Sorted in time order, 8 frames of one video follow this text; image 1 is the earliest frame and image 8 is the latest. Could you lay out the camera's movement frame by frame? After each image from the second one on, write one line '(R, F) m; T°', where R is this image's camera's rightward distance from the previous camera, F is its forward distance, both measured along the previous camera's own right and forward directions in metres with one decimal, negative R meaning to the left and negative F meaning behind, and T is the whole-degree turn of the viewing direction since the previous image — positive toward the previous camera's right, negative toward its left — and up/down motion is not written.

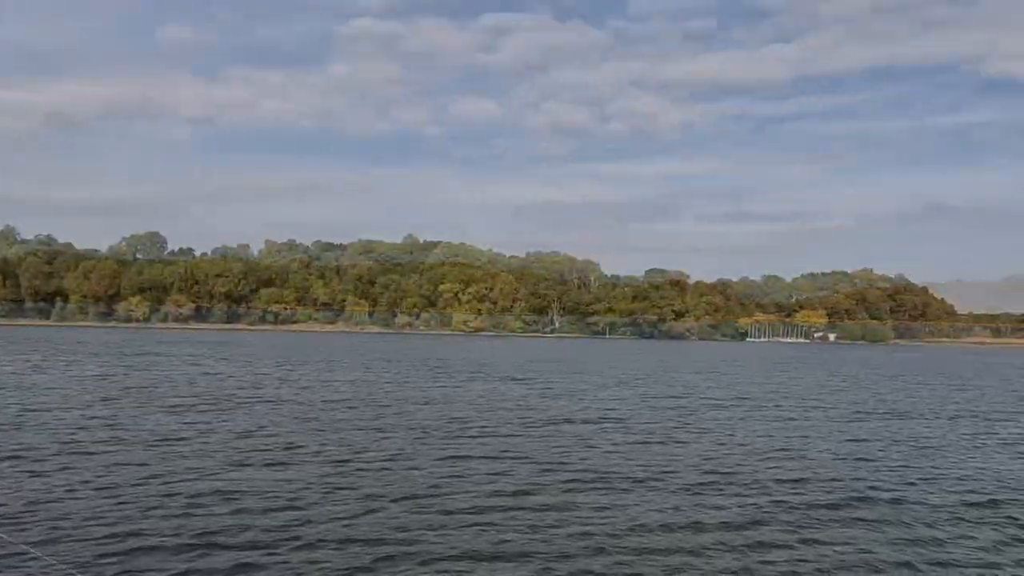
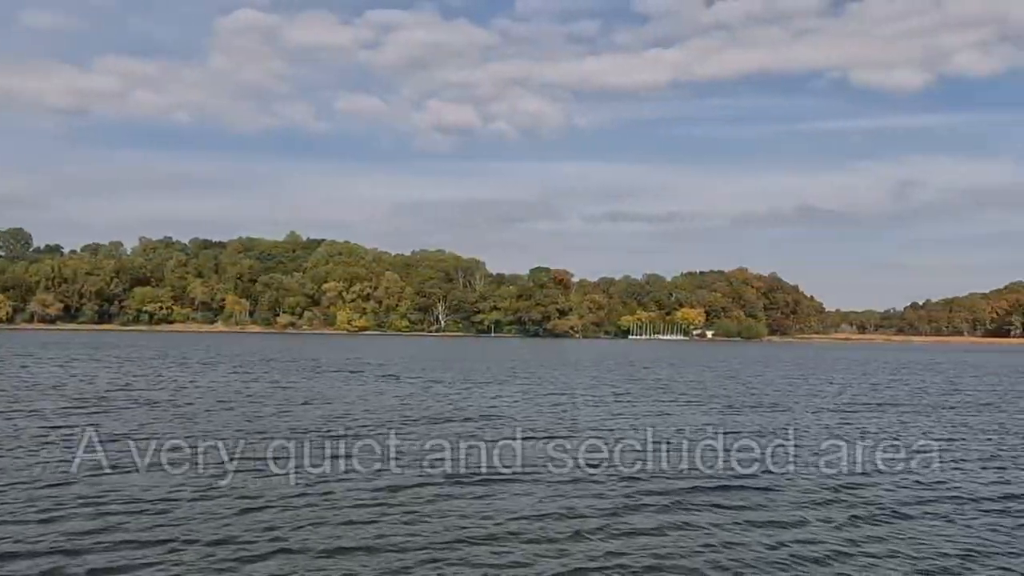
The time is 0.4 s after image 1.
(0.0, -0.1) m; +7°
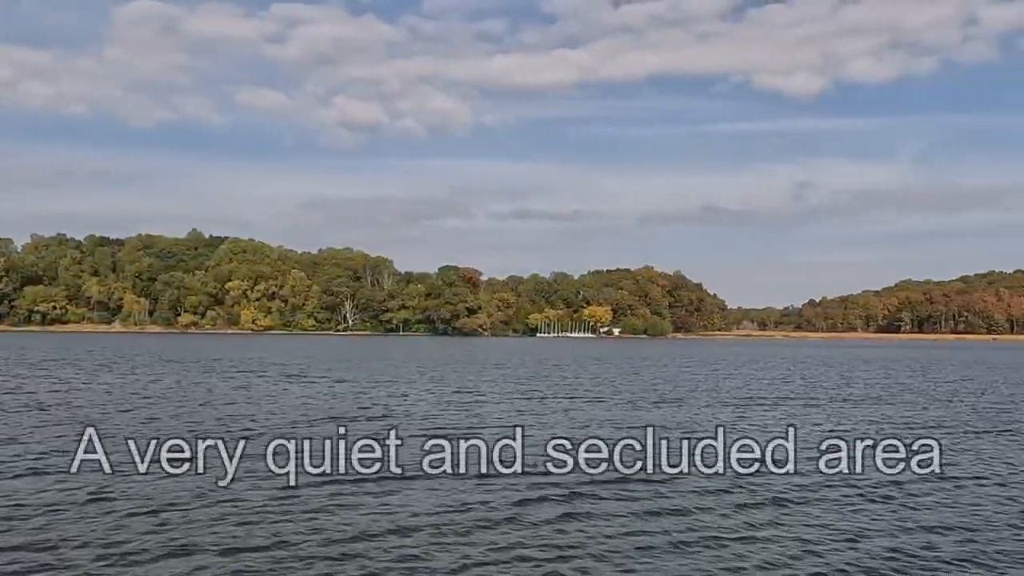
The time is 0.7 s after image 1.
(+0.1, -0.1) m; +5°
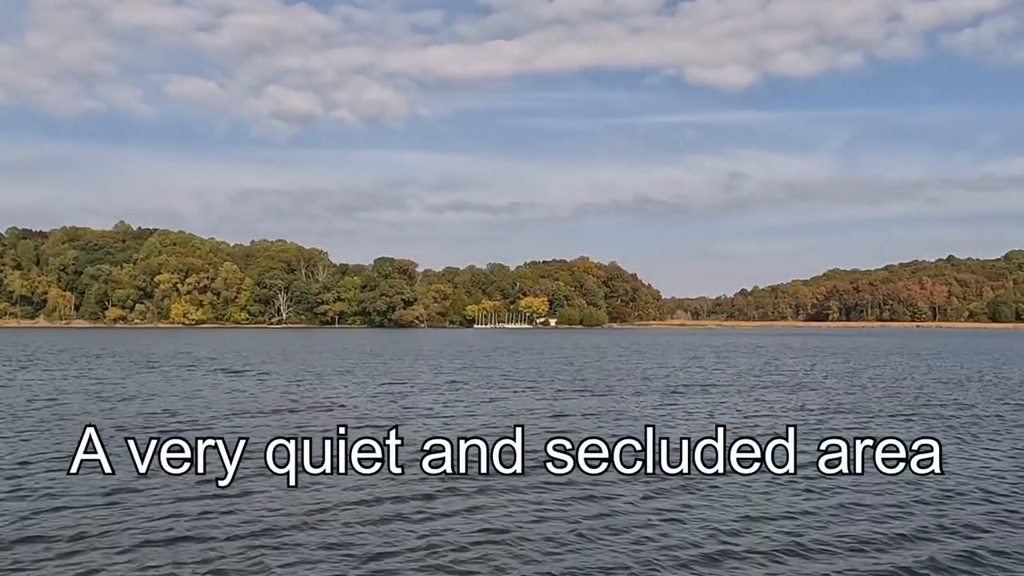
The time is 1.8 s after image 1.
(-7.4, -3.2) m; +4°
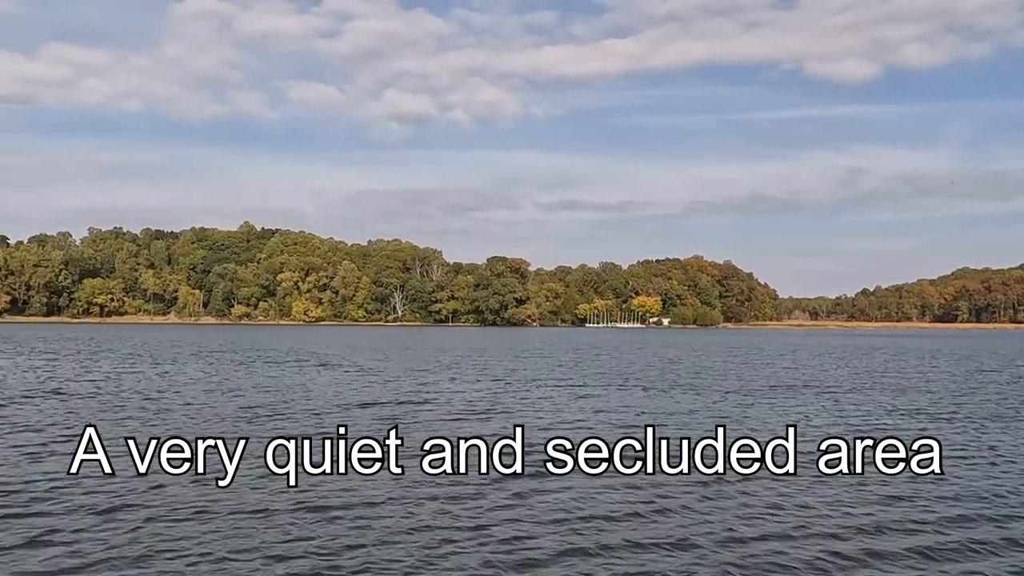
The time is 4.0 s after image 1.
(+0.8, -0.6) m; -7°
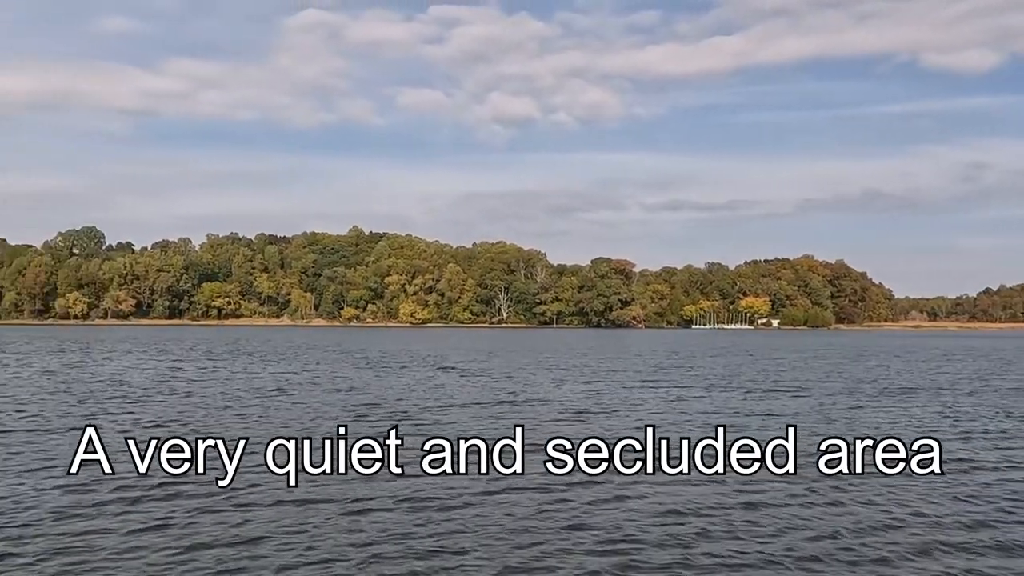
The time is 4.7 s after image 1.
(+0.5, -0.6) m; -6°
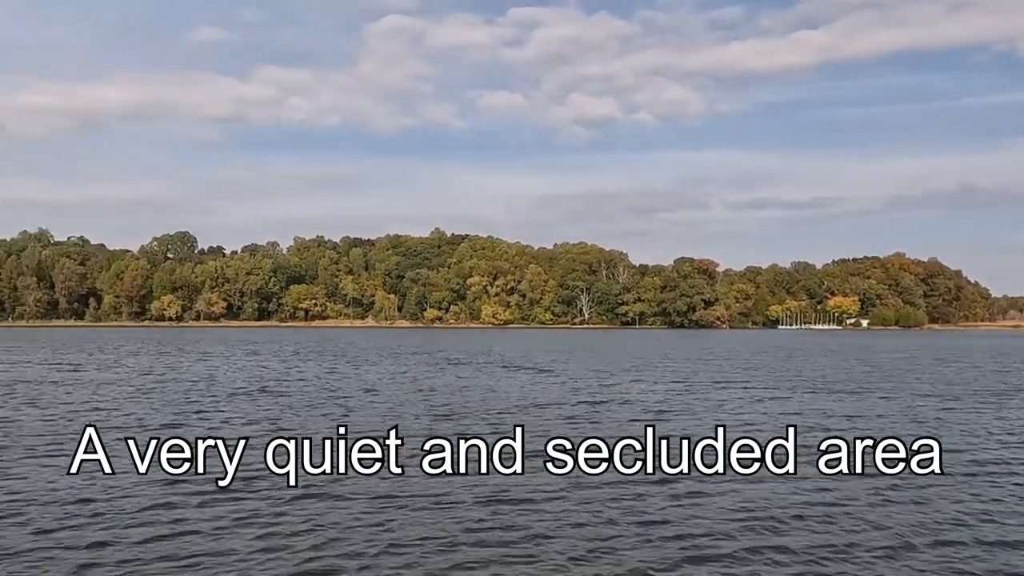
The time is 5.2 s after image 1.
(+0.3, -0.4) m; -5°
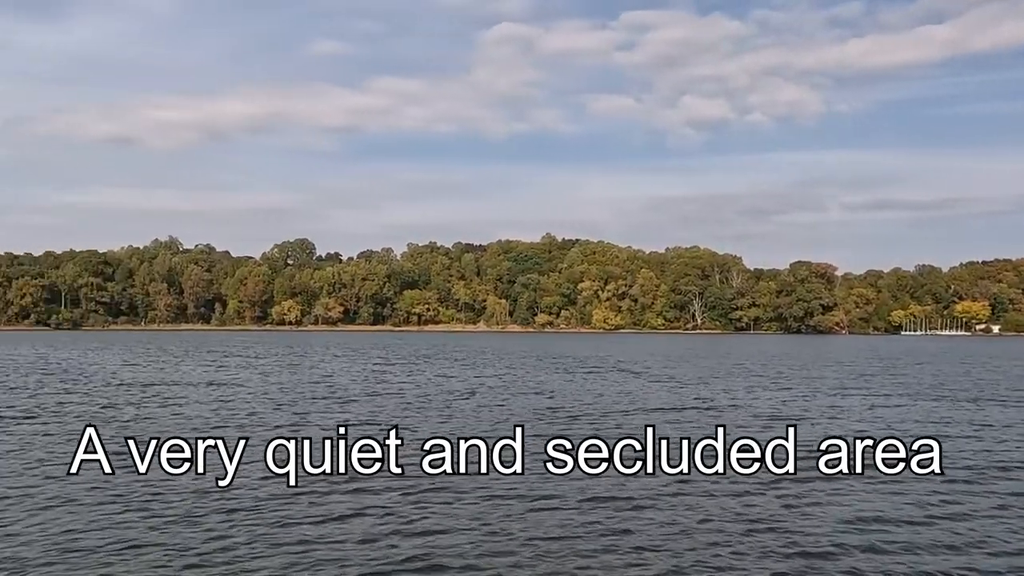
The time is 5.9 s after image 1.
(+0.3, -0.6) m; -6°
